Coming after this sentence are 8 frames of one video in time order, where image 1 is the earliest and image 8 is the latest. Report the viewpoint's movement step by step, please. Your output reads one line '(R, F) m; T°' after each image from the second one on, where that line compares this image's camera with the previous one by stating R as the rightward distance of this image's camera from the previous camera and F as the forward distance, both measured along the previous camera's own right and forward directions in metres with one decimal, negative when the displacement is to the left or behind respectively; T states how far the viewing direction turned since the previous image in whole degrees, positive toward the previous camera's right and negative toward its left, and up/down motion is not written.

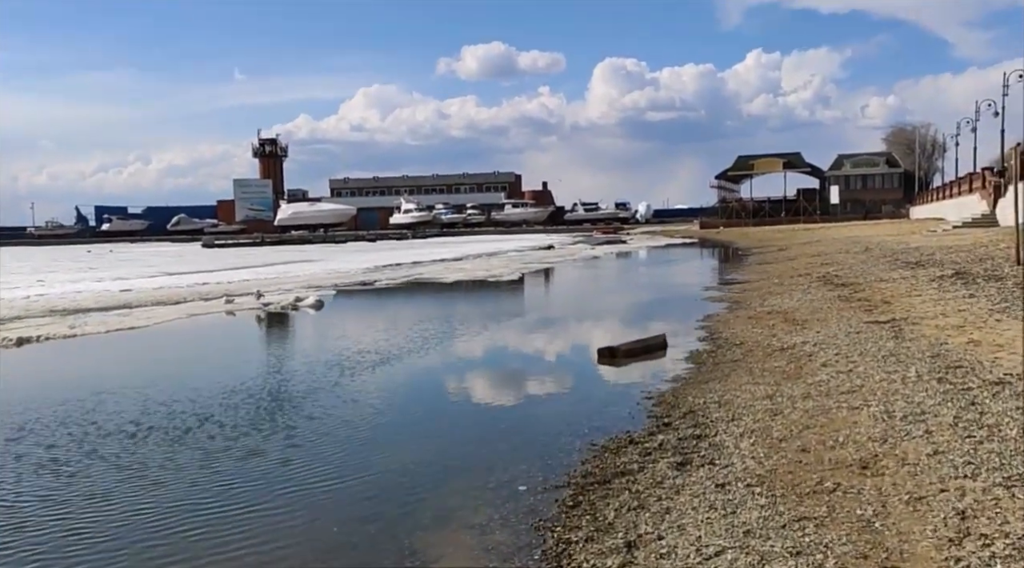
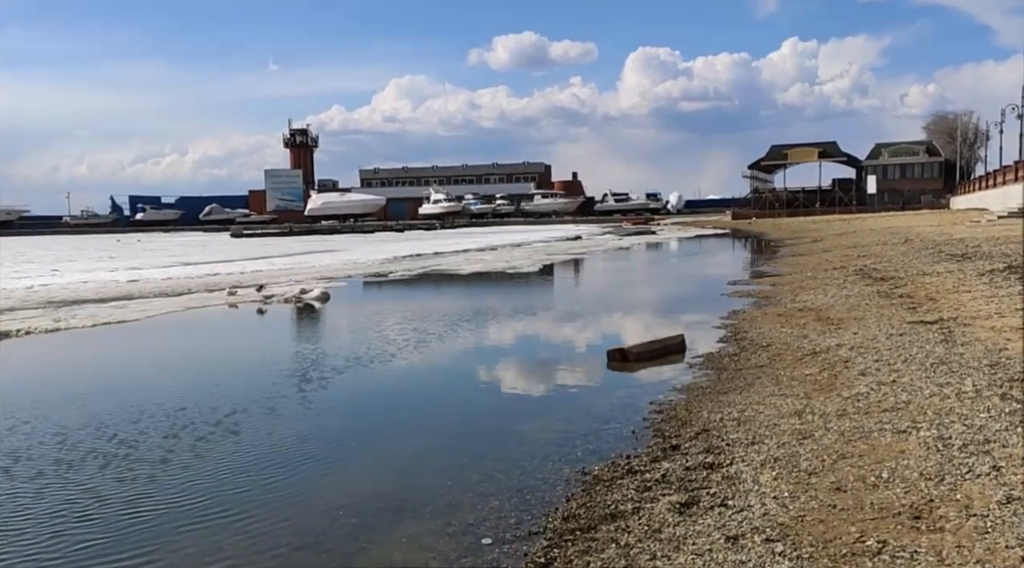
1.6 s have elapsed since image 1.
(+0.5, +1.6) m; -2°
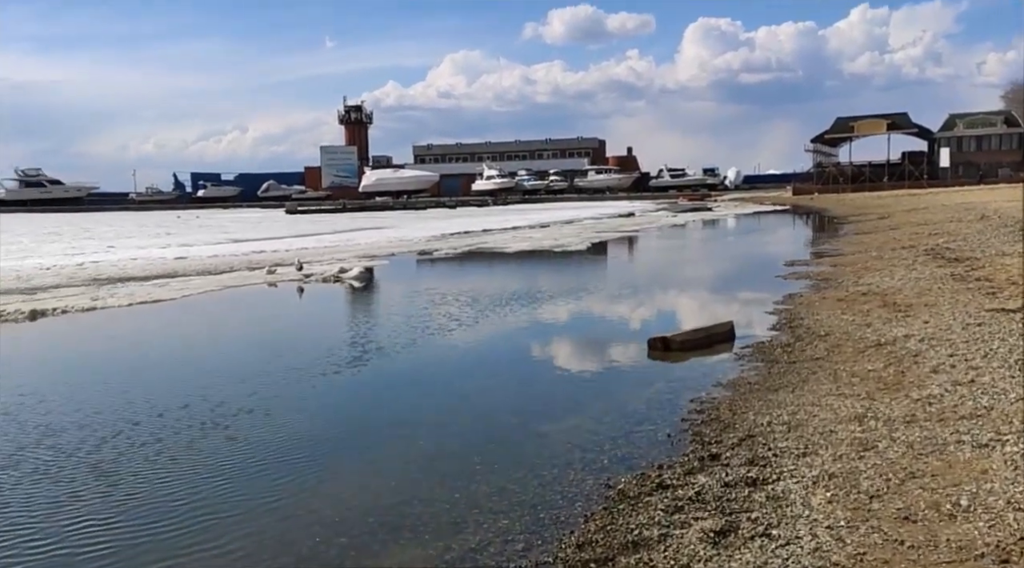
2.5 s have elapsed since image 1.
(+0.3, +1.0) m; -3°
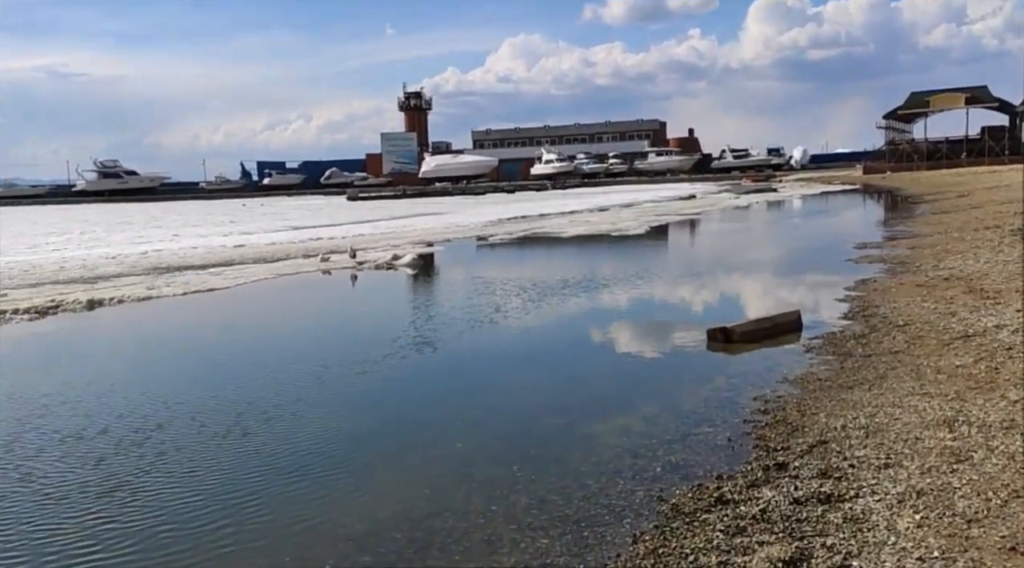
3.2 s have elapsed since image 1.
(+0.1, +0.7) m; -4°
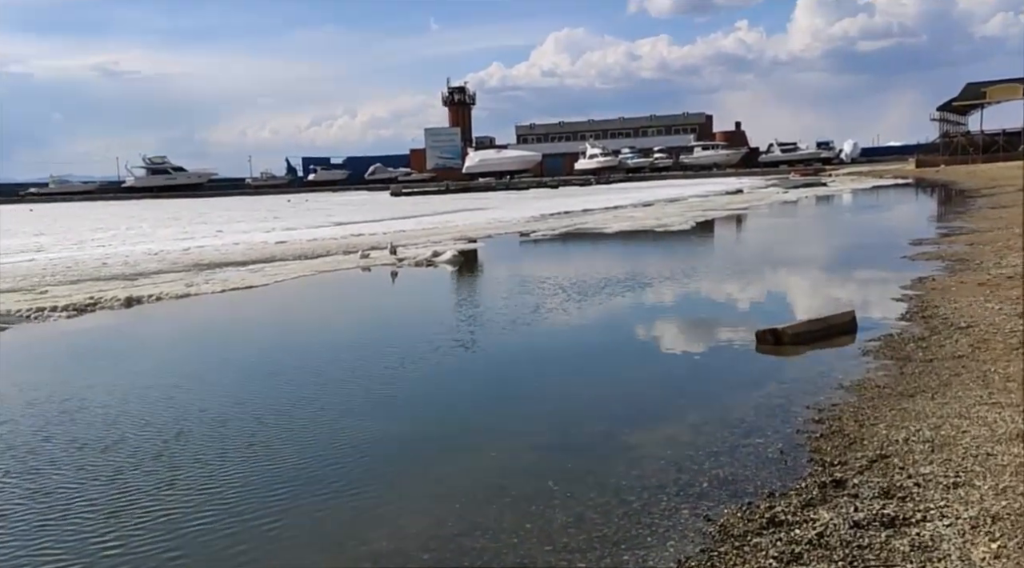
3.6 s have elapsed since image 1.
(+0.1, +0.4) m; -3°
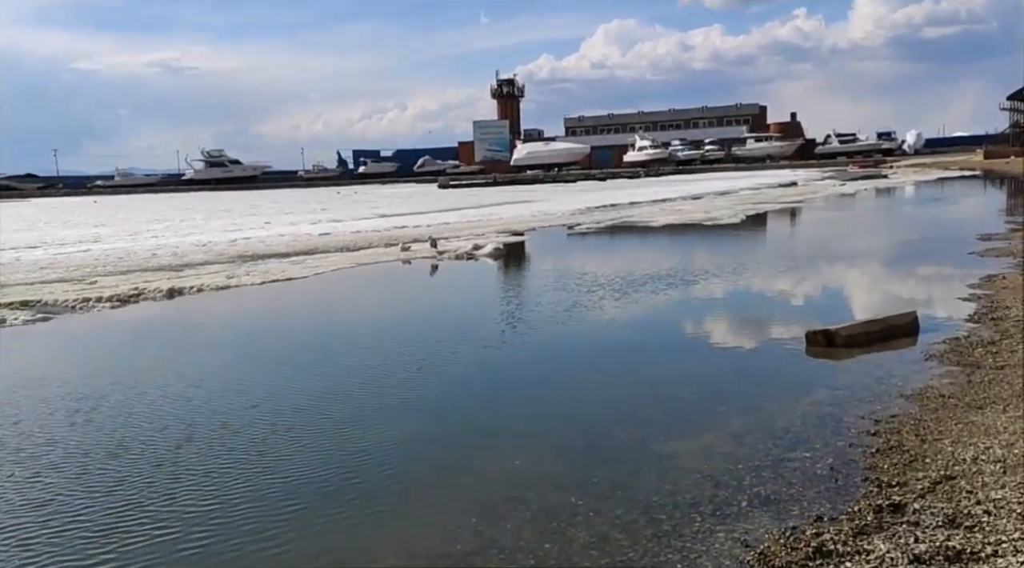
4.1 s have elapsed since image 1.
(+0.2, +0.5) m; -3°
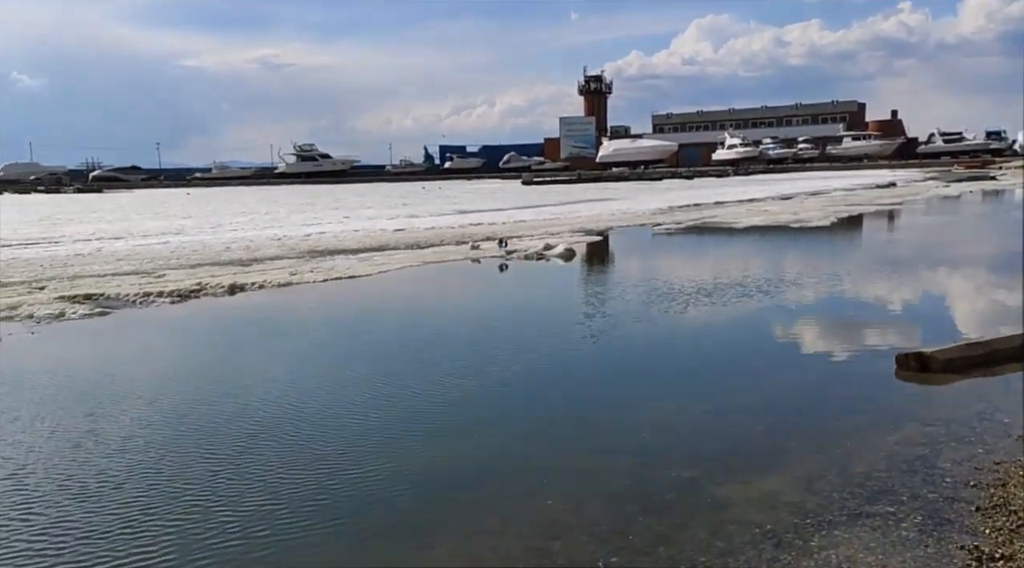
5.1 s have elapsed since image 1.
(+0.3, +0.9) m; -5°
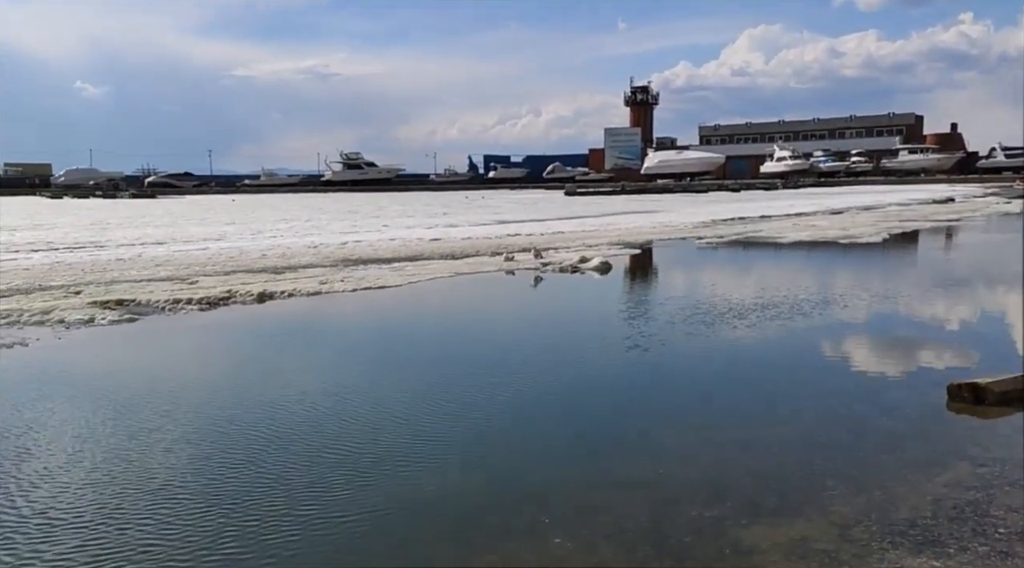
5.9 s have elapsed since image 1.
(+0.2, +0.5) m; -3°
